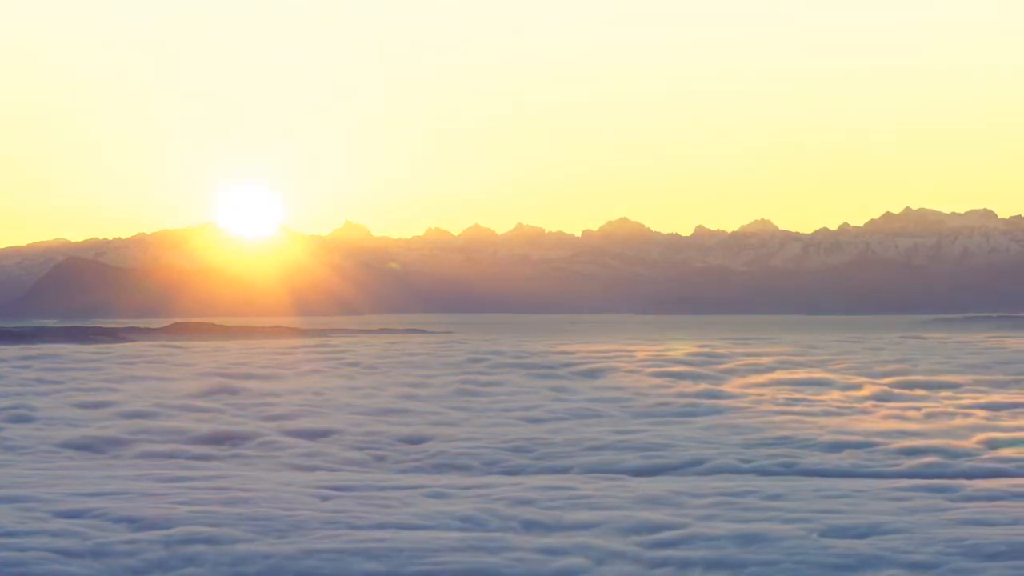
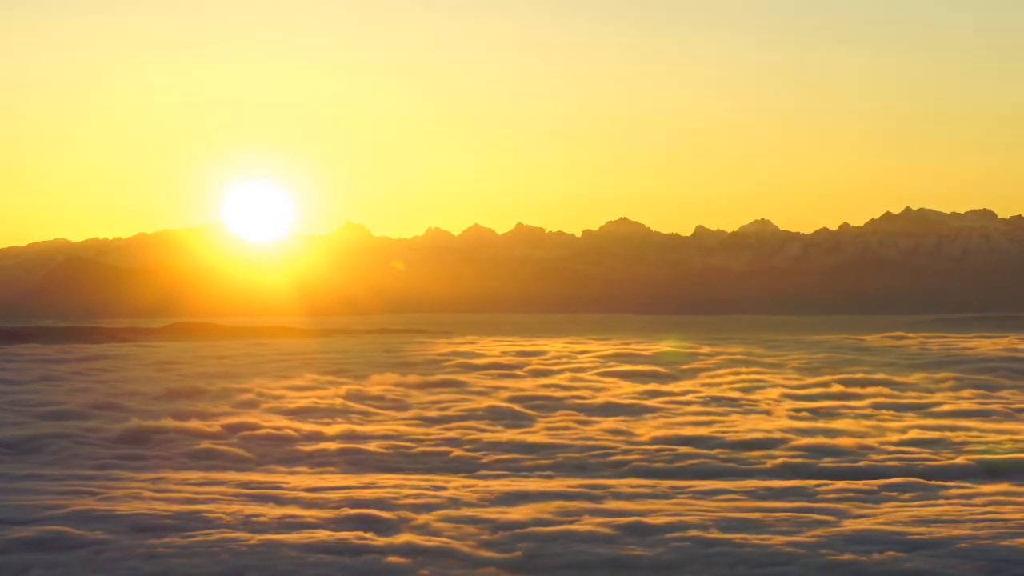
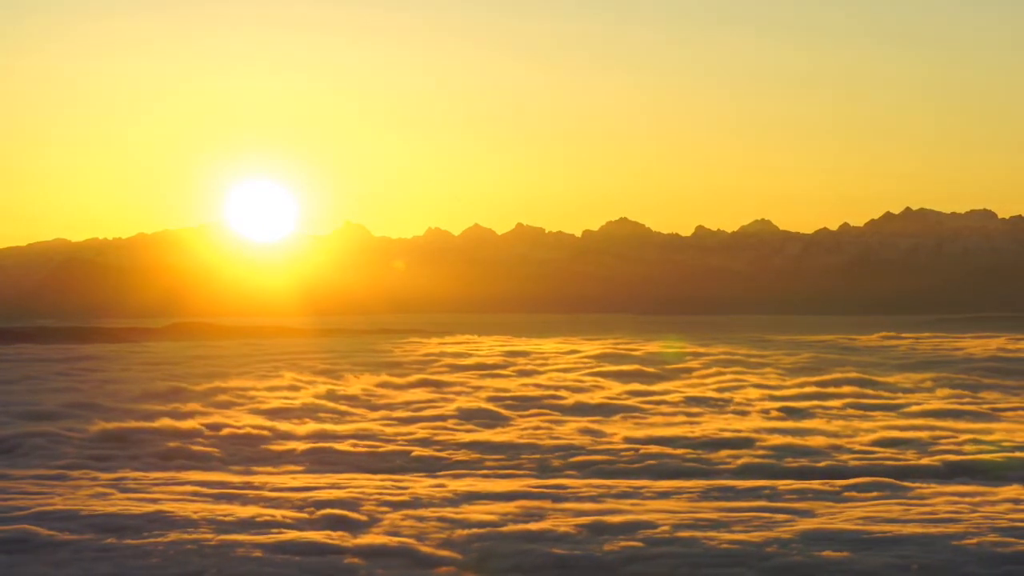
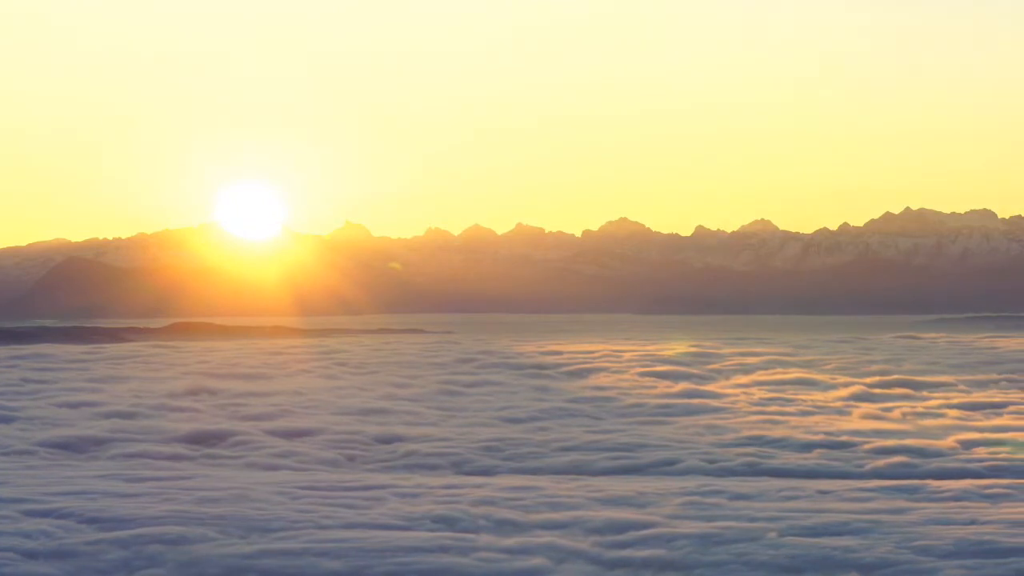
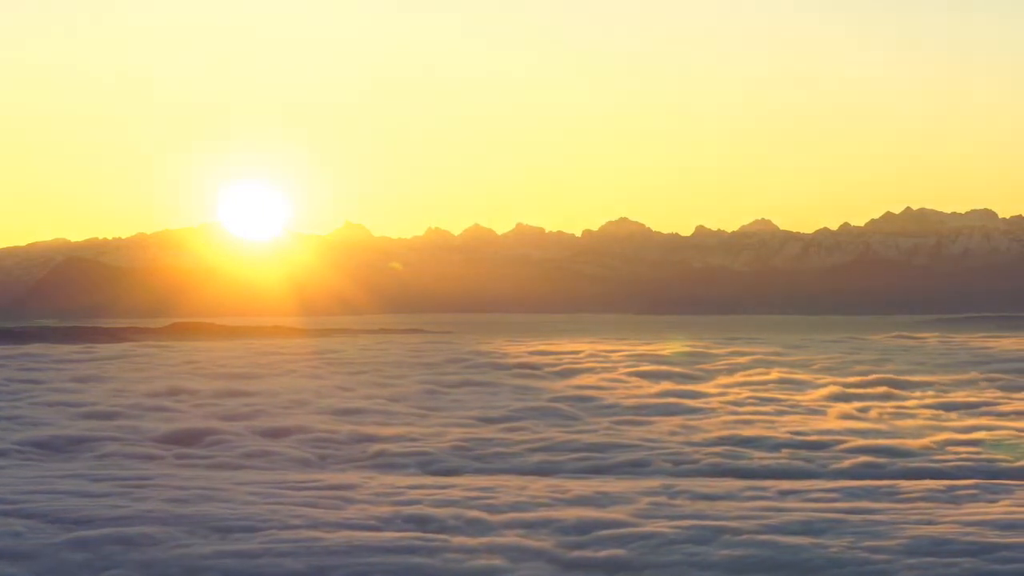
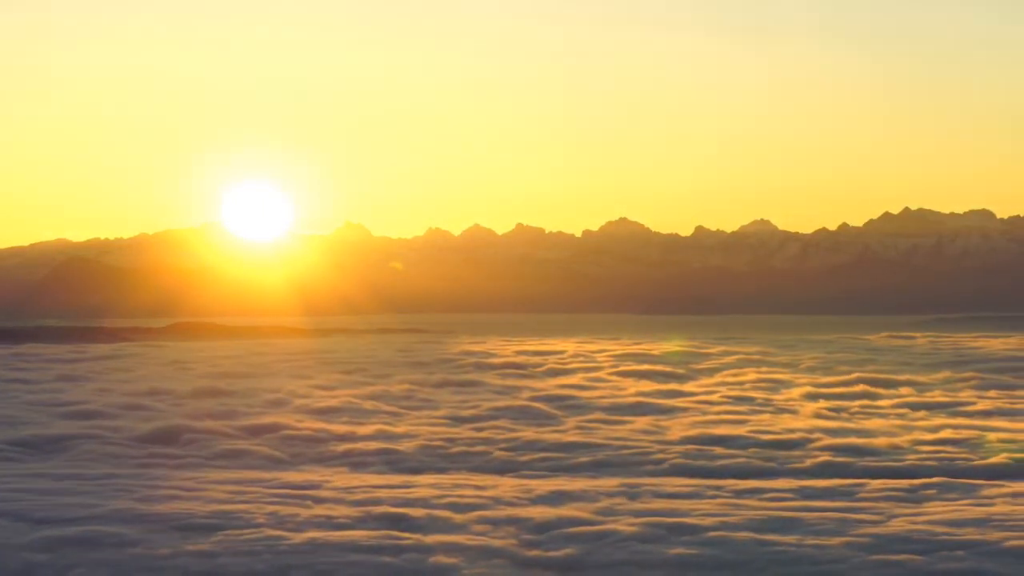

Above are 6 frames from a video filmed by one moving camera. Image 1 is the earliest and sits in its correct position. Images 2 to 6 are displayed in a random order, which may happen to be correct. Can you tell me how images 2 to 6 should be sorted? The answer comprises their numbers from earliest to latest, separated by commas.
4, 5, 6, 2, 3
